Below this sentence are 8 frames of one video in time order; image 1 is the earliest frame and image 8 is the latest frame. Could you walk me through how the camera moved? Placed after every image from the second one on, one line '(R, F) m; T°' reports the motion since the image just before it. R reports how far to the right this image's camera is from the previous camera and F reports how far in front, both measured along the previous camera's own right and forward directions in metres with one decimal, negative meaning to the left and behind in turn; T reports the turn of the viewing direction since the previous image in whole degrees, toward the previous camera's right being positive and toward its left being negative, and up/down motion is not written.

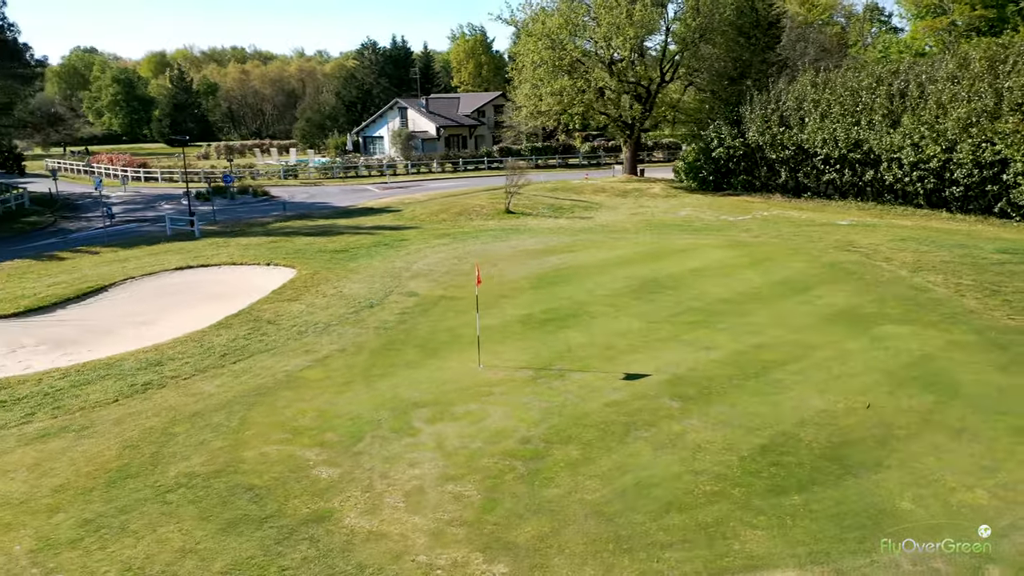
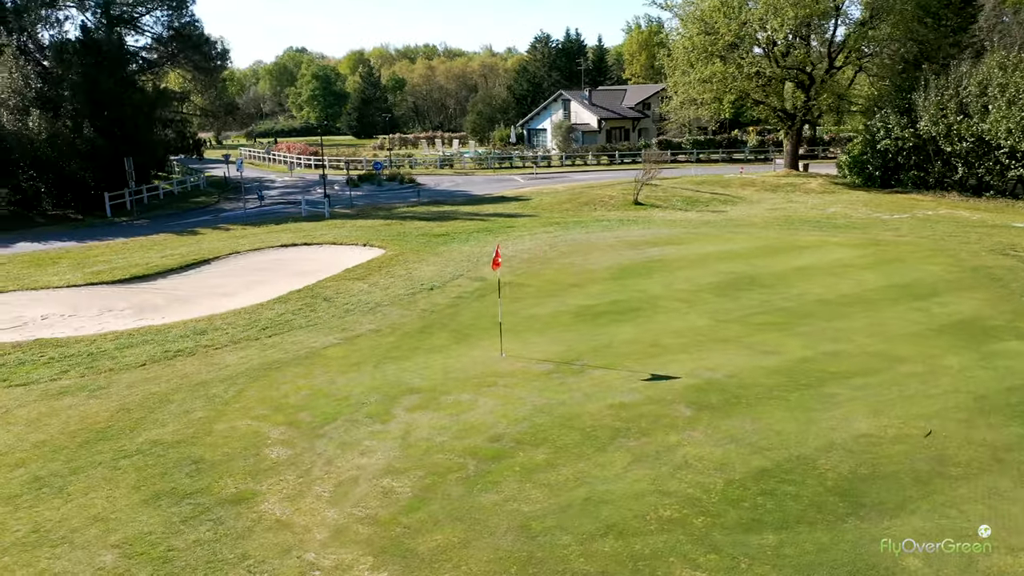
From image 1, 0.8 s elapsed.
(+2.4, +1.5) m; -13°
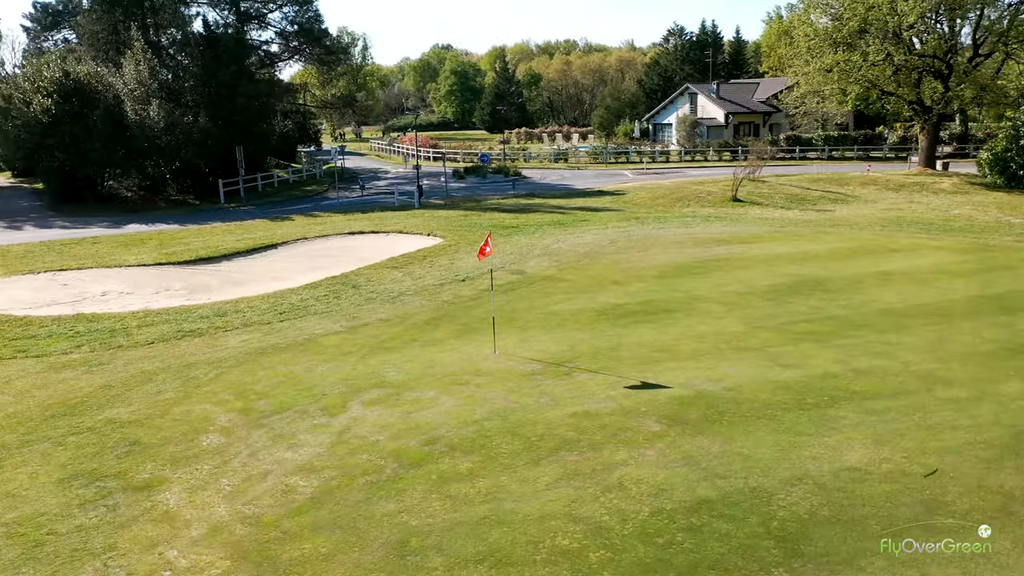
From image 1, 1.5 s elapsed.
(+2.1, +1.1) m; -10°
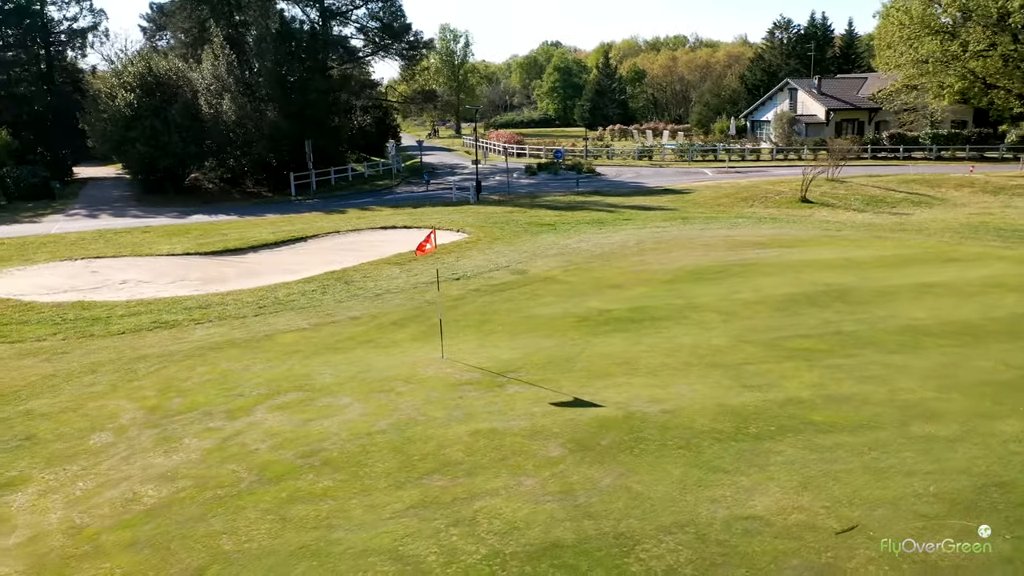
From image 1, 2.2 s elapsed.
(+2.2, +1.1) m; -8°
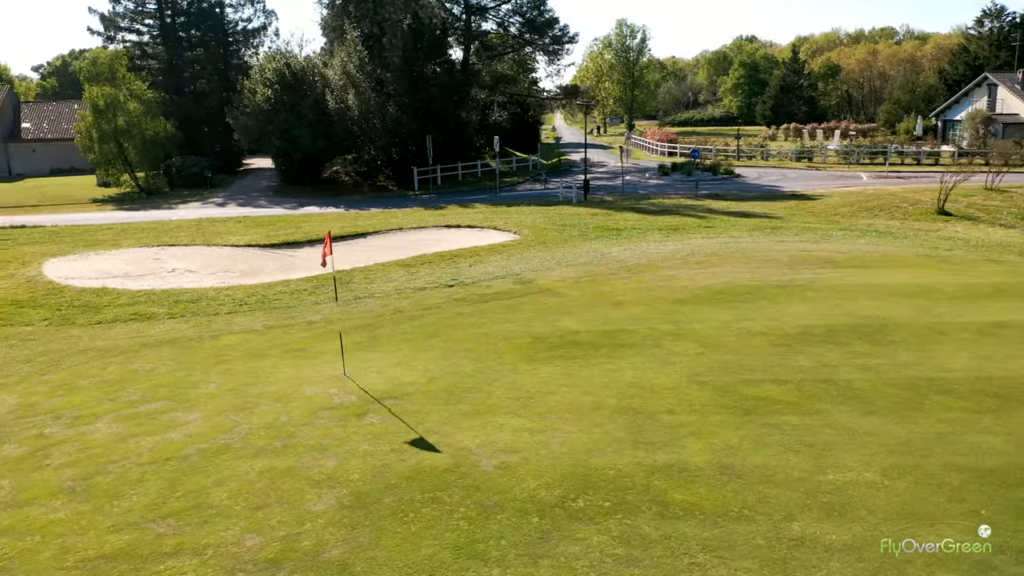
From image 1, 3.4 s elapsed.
(+3.4, +1.8) m; -13°
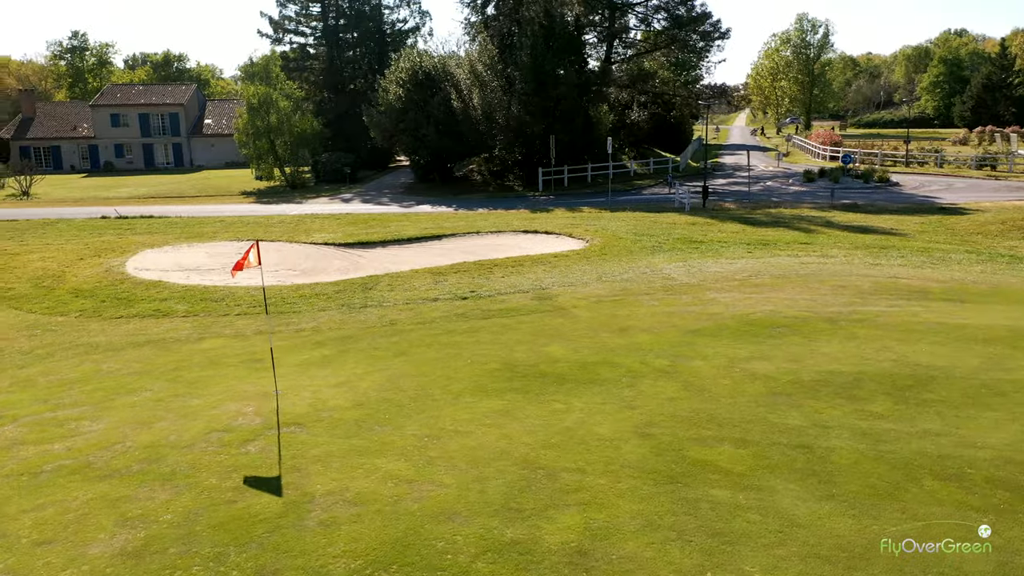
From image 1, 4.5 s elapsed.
(+2.6, +1.4) m; -12°
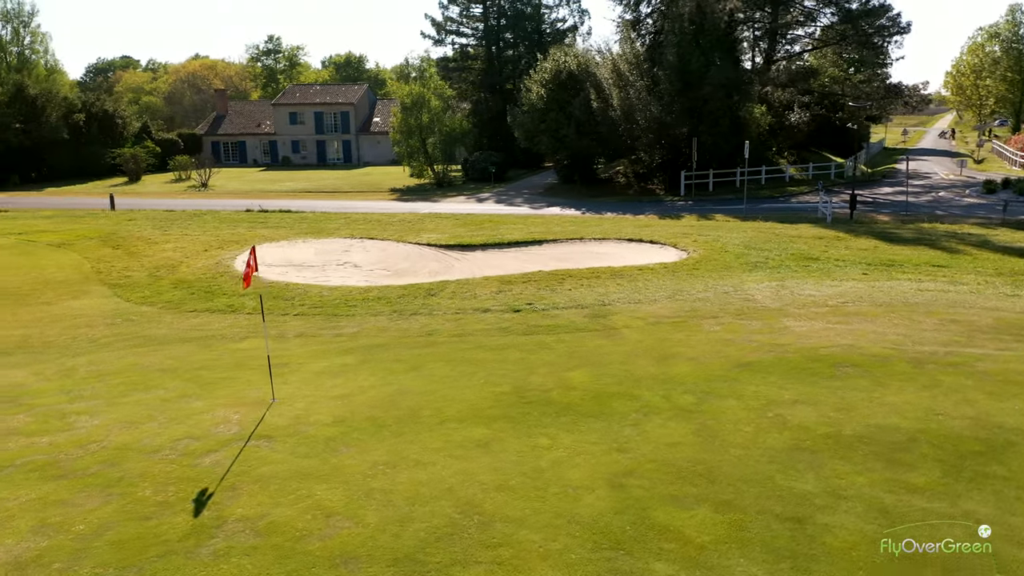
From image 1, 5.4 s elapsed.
(+1.9, +0.9) m; -12°
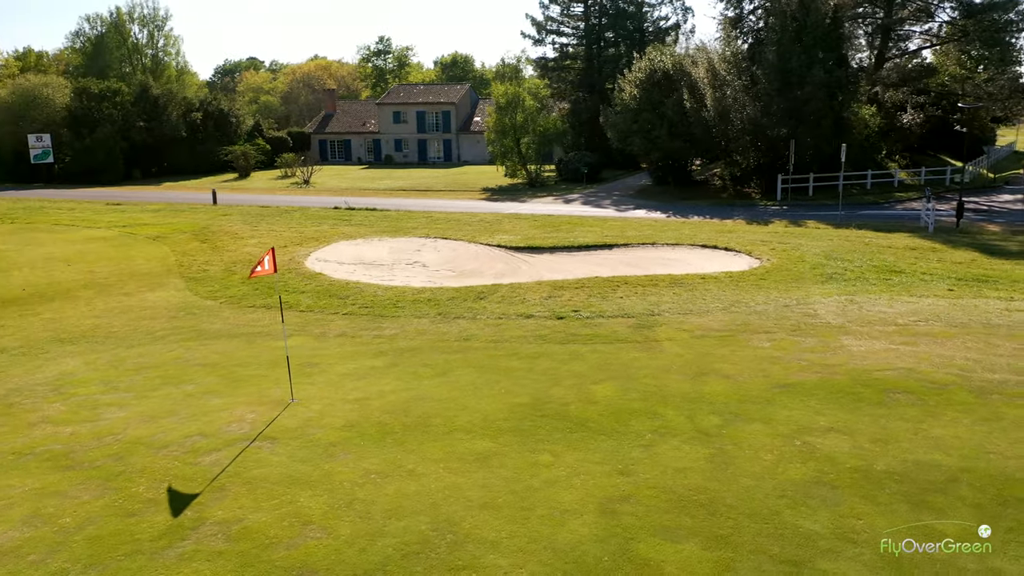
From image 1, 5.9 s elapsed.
(+1.0, +0.4) m; -7°
